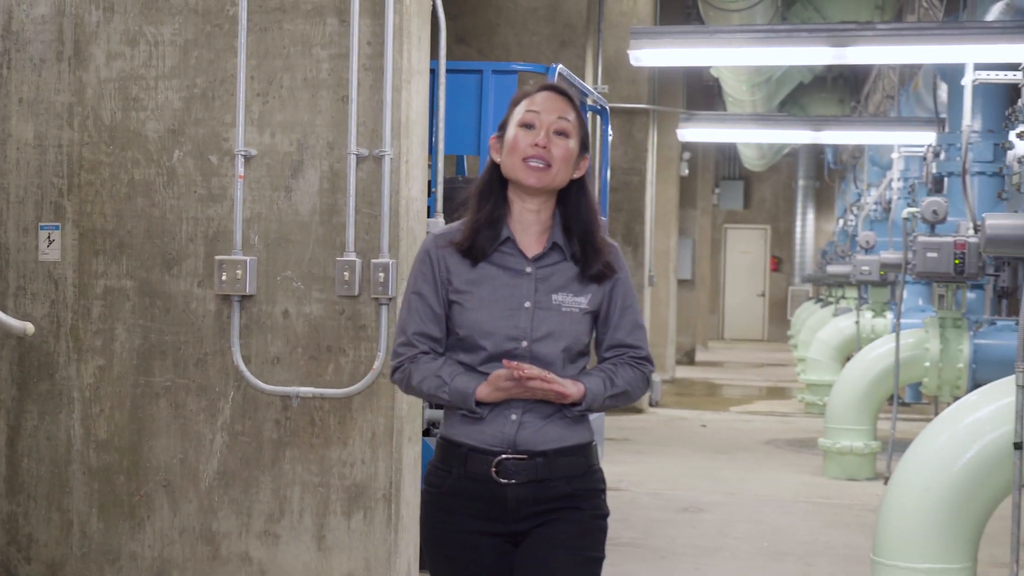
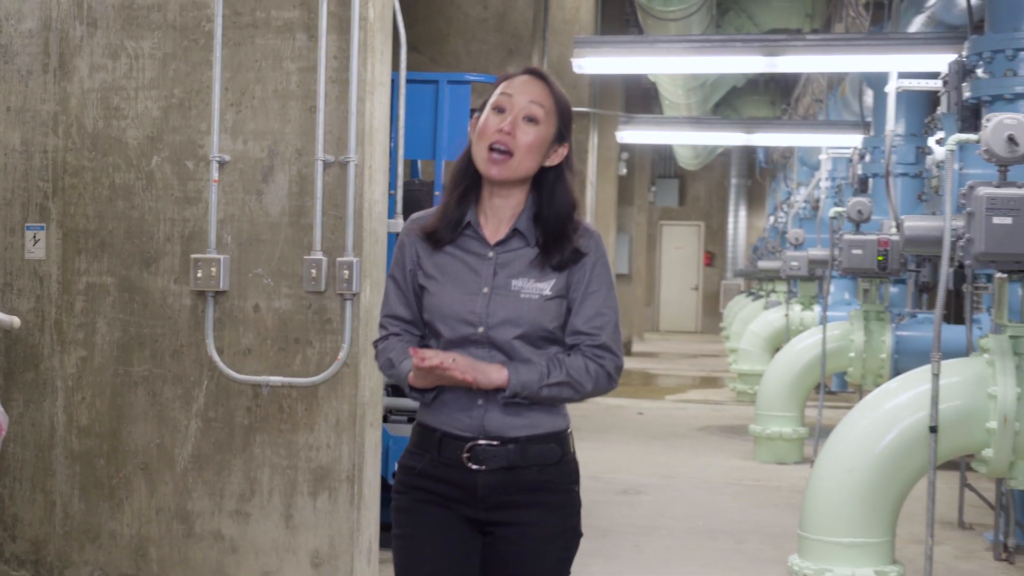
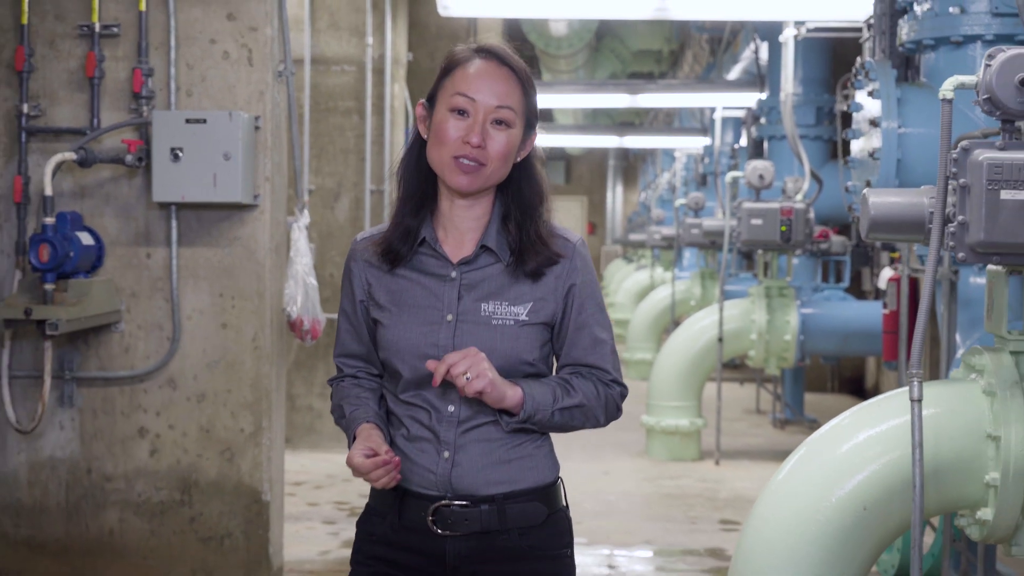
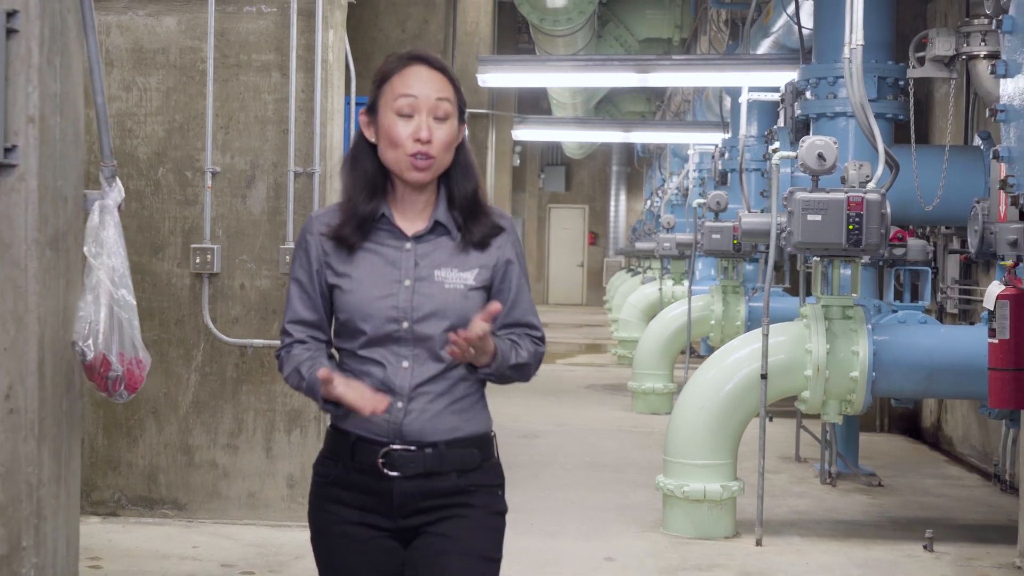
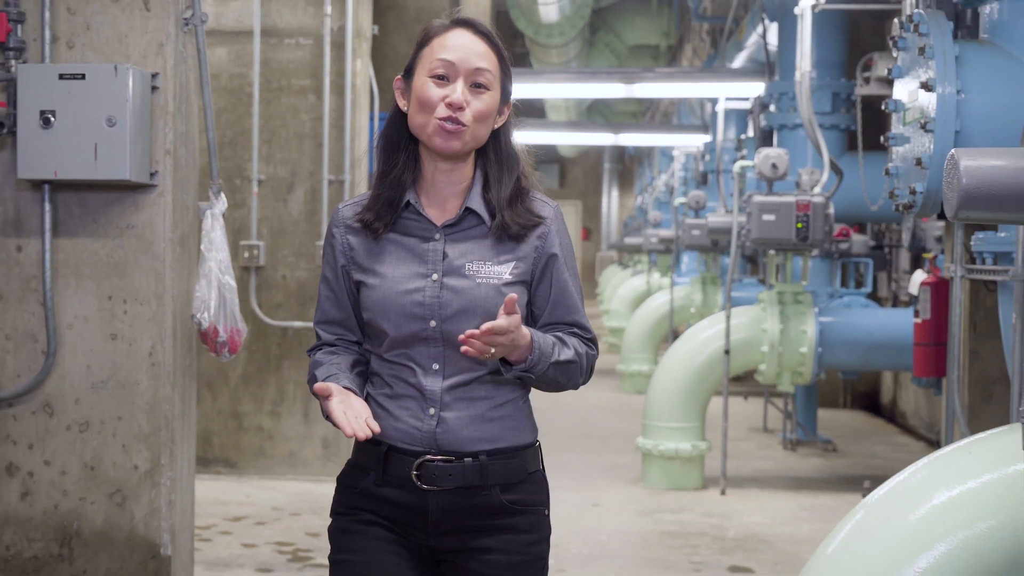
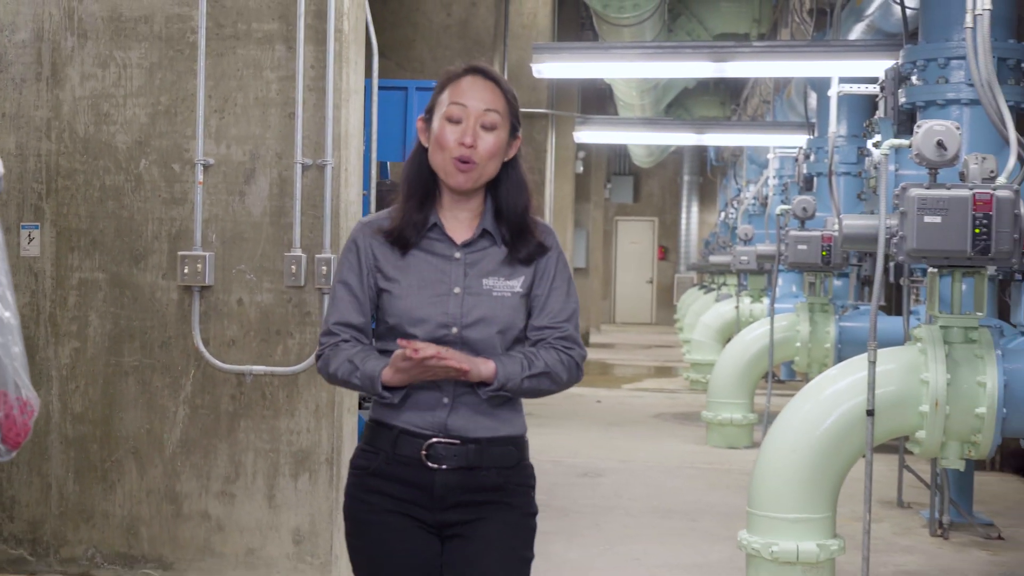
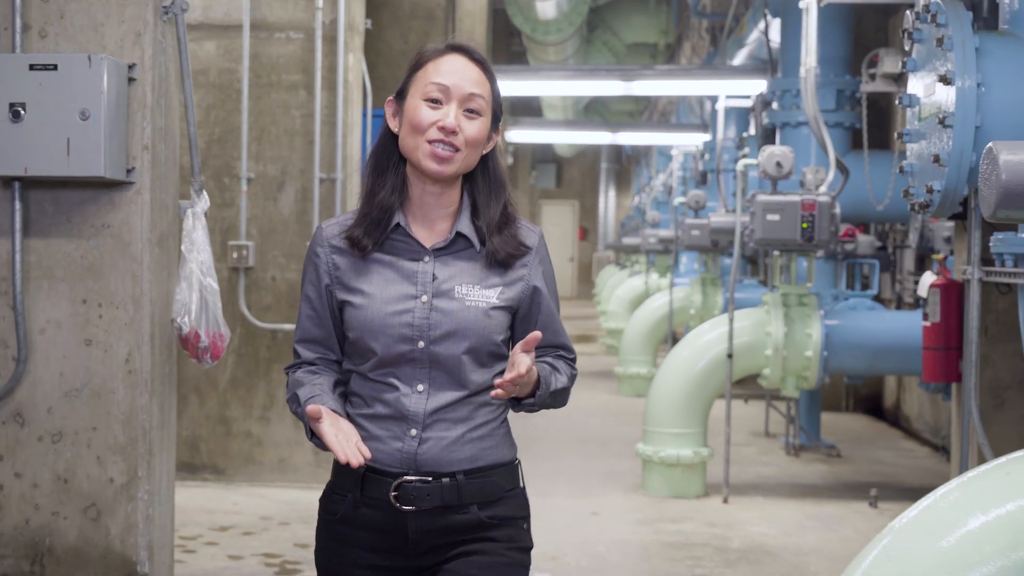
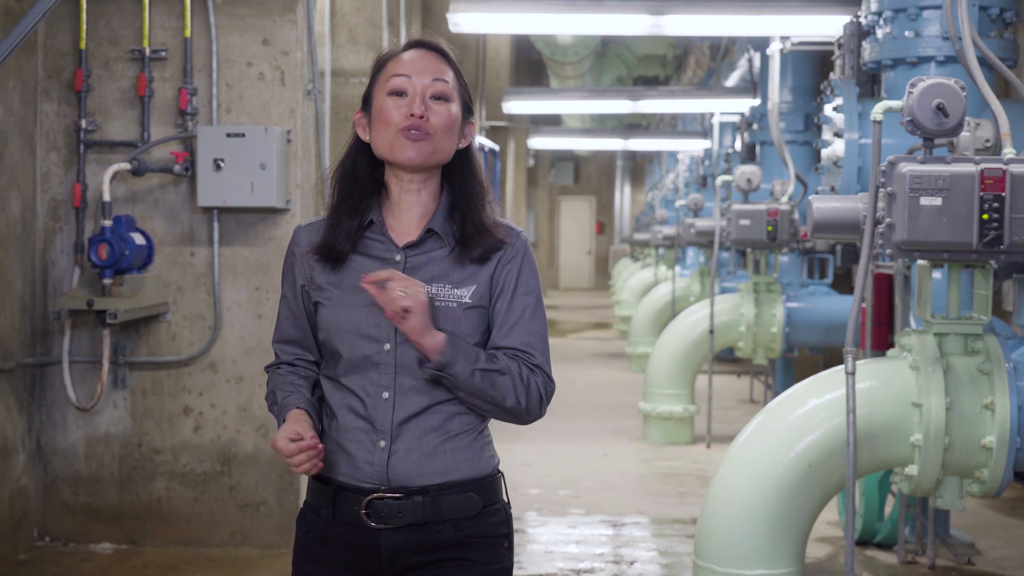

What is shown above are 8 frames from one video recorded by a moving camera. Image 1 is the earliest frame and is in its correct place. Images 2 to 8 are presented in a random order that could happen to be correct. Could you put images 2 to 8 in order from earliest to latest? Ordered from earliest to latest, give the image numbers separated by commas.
2, 6, 4, 7, 5, 3, 8
